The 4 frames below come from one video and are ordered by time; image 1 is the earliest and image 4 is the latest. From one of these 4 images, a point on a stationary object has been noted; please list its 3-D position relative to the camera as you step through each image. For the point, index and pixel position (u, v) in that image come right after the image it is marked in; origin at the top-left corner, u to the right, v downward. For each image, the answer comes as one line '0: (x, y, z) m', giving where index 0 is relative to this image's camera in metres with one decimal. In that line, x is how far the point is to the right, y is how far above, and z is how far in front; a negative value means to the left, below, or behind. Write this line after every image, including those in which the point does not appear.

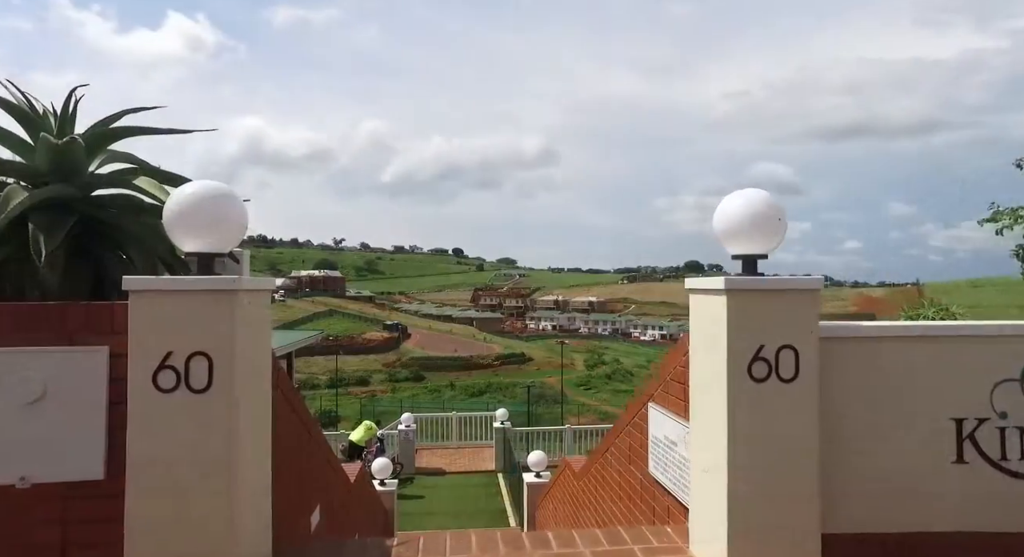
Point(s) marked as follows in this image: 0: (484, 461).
0: (-0.5, -3.3, +11.8) m
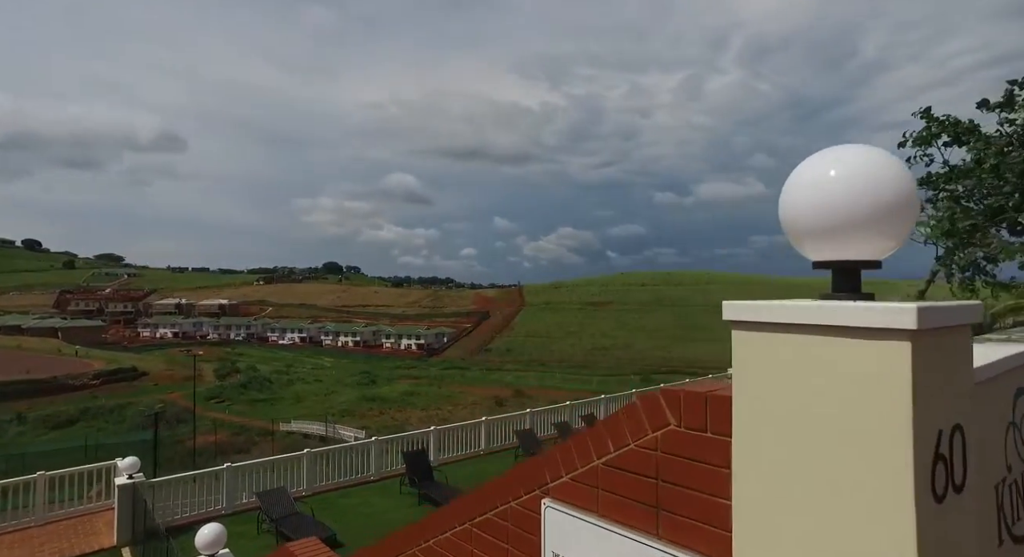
0: (-5.4, -3.3, +8.6) m
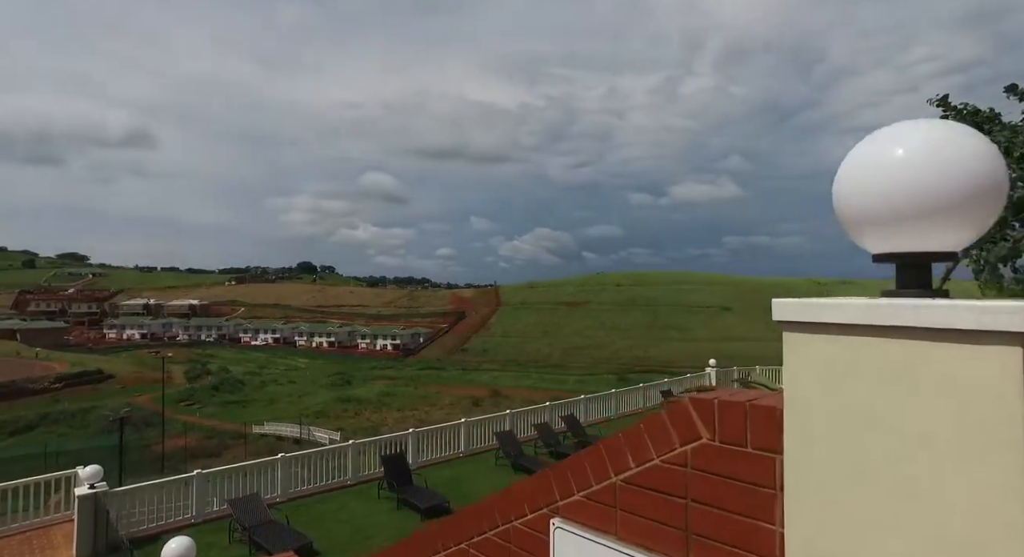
0: (-5.6, -3.3, +8.2) m
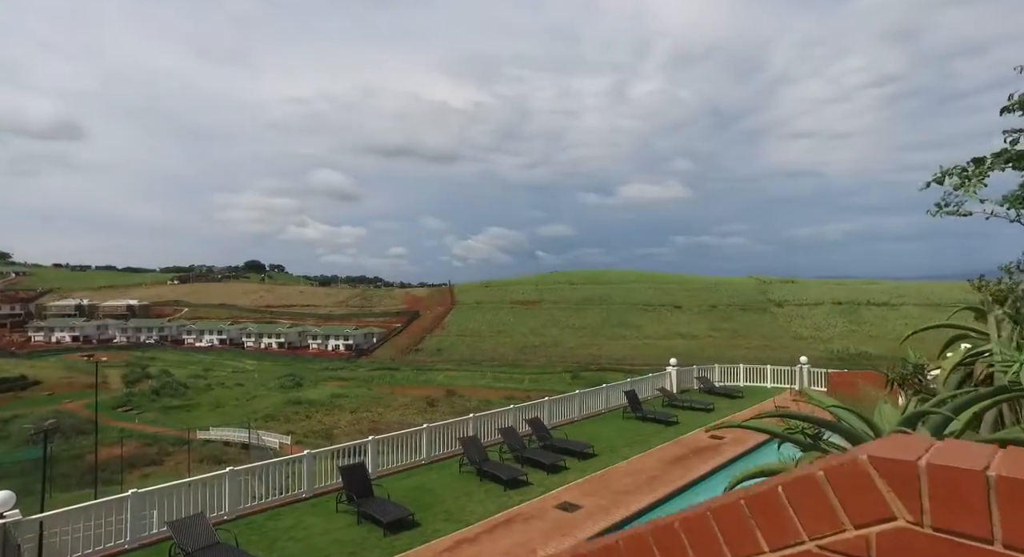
0: (-5.9, -3.3, +7.2) m
